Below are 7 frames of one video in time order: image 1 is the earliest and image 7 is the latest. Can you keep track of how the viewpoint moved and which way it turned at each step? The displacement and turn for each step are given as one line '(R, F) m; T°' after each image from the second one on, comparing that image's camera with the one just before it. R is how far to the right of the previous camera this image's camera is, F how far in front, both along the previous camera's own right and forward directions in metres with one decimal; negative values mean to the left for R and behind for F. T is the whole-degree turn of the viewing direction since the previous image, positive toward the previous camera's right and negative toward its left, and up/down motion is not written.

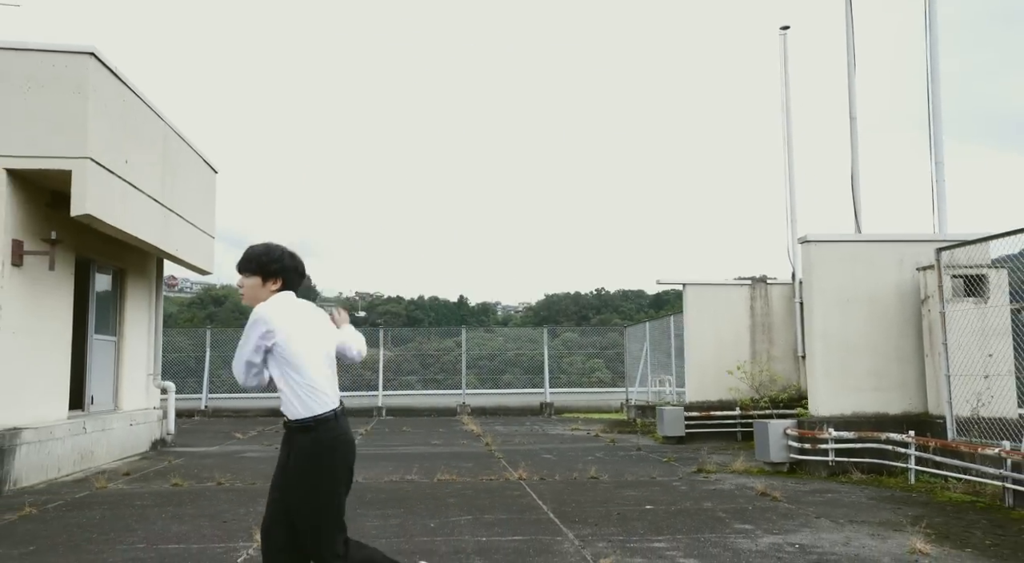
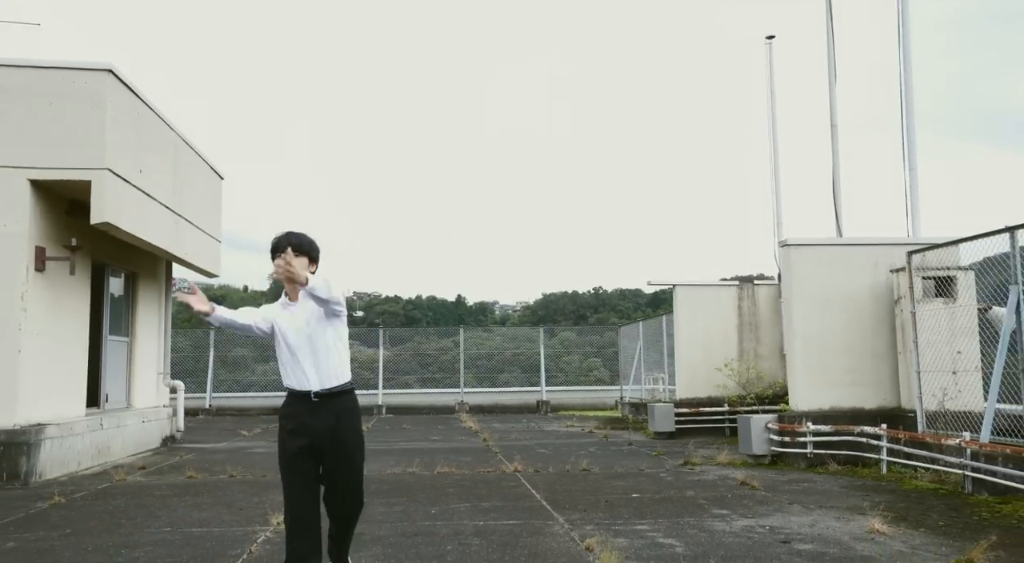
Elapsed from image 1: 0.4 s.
(0.0, -0.5) m; 0°
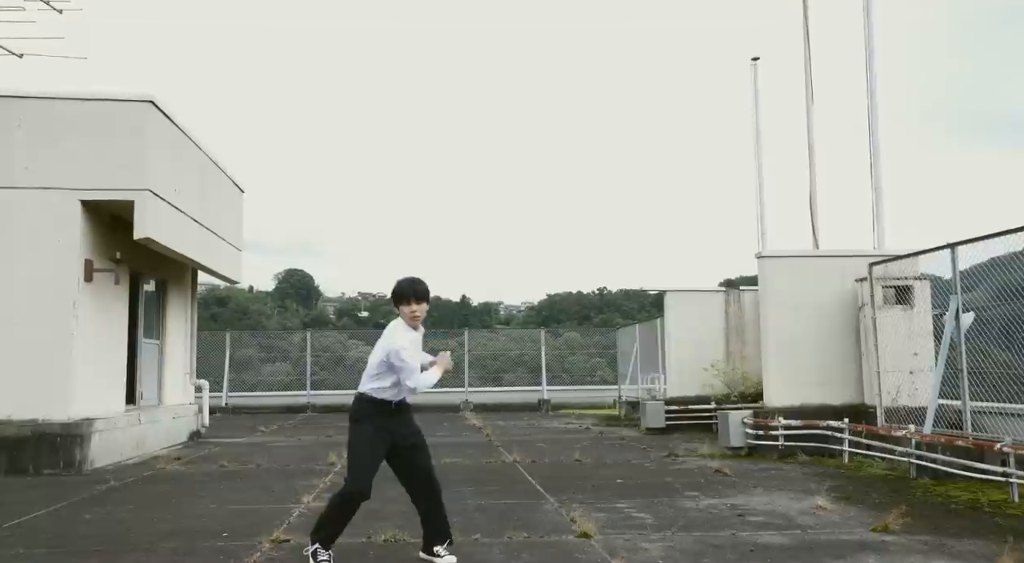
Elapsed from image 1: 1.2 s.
(+0.1, -0.9) m; 0°
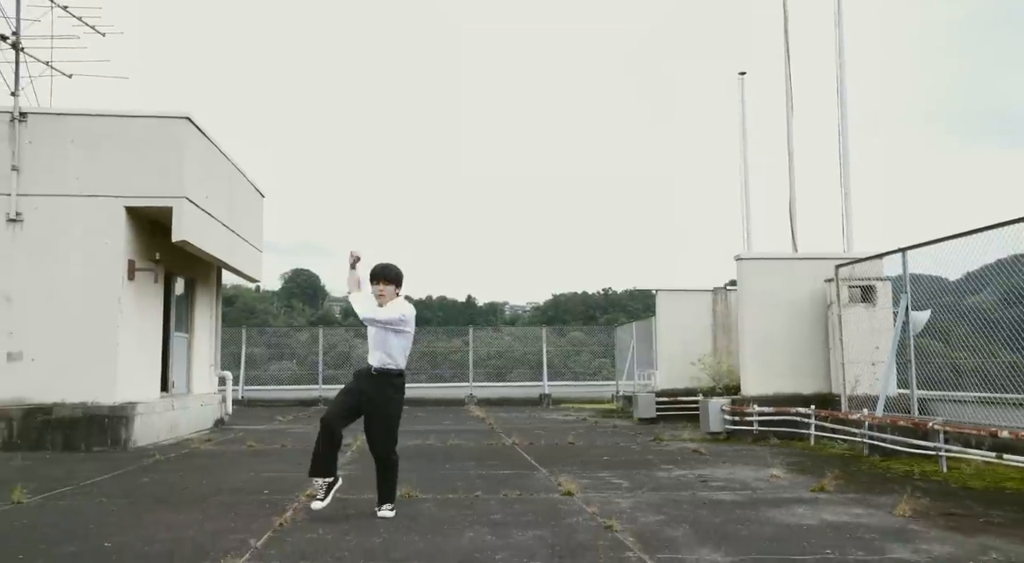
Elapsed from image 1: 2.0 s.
(+0.1, -1.0) m; 0°
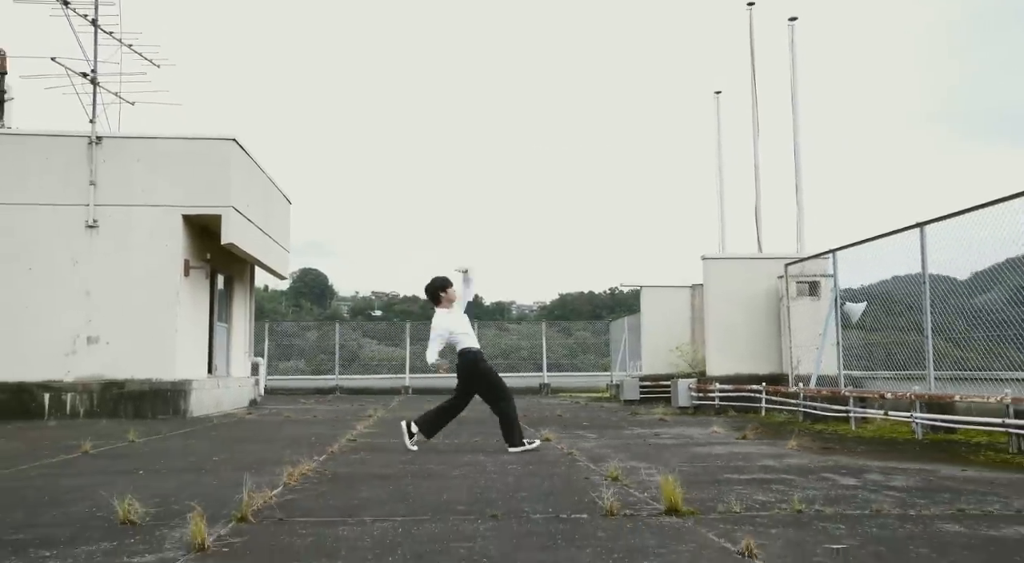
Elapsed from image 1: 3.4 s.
(+0.2, -1.8) m; 0°
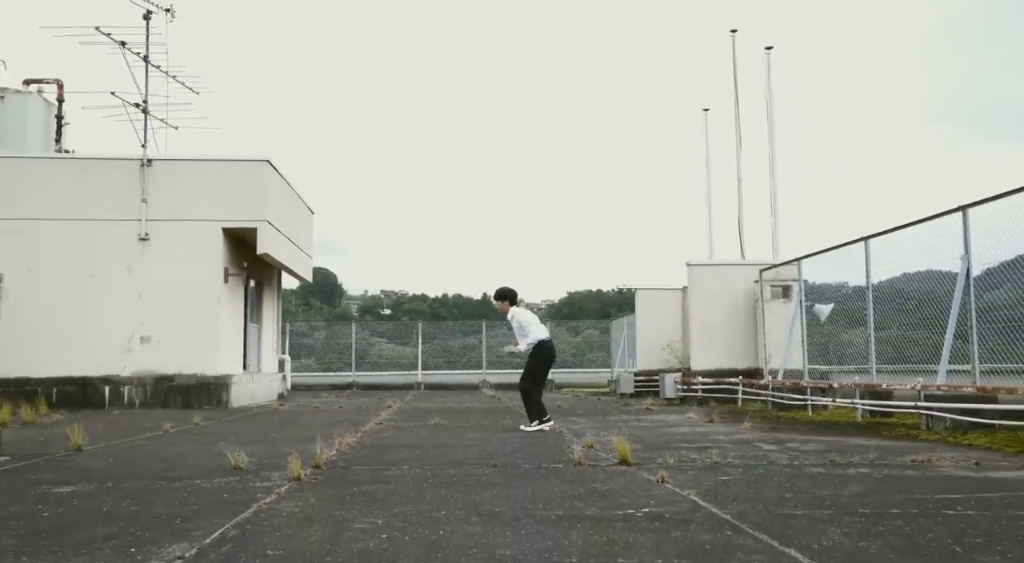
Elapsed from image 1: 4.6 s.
(+0.1, -1.5) m; -1°
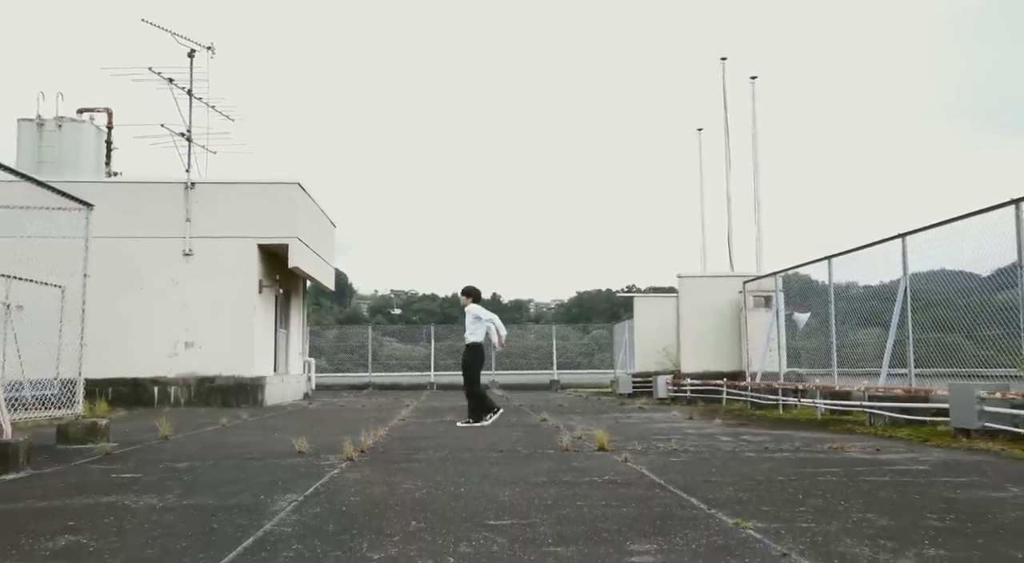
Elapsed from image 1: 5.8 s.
(+0.1, -1.4) m; -1°
